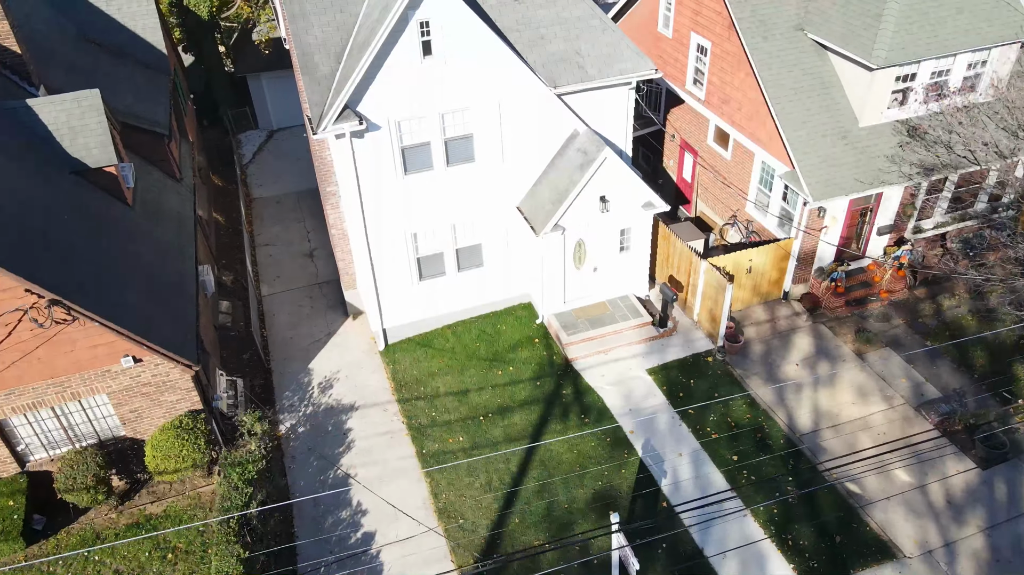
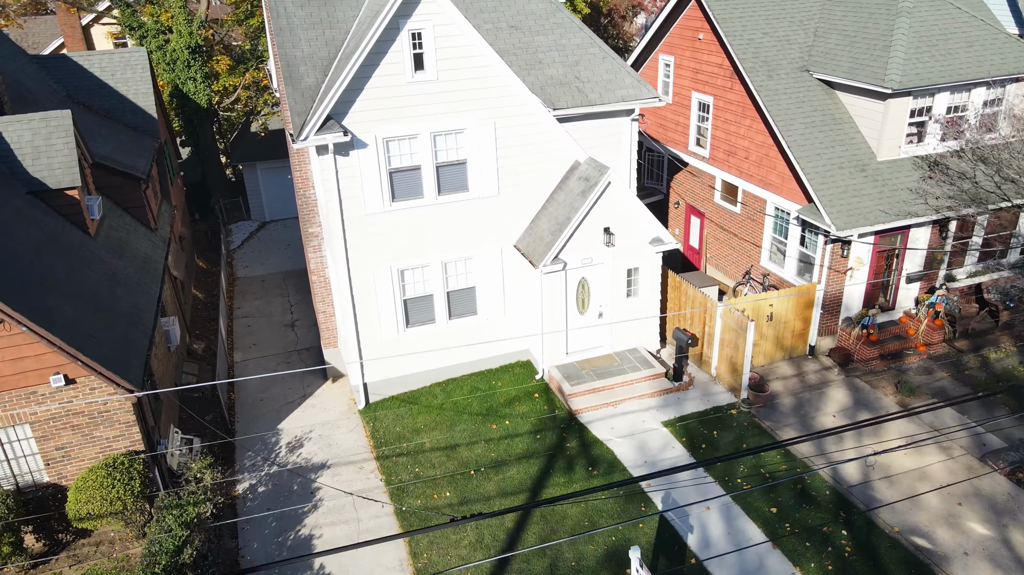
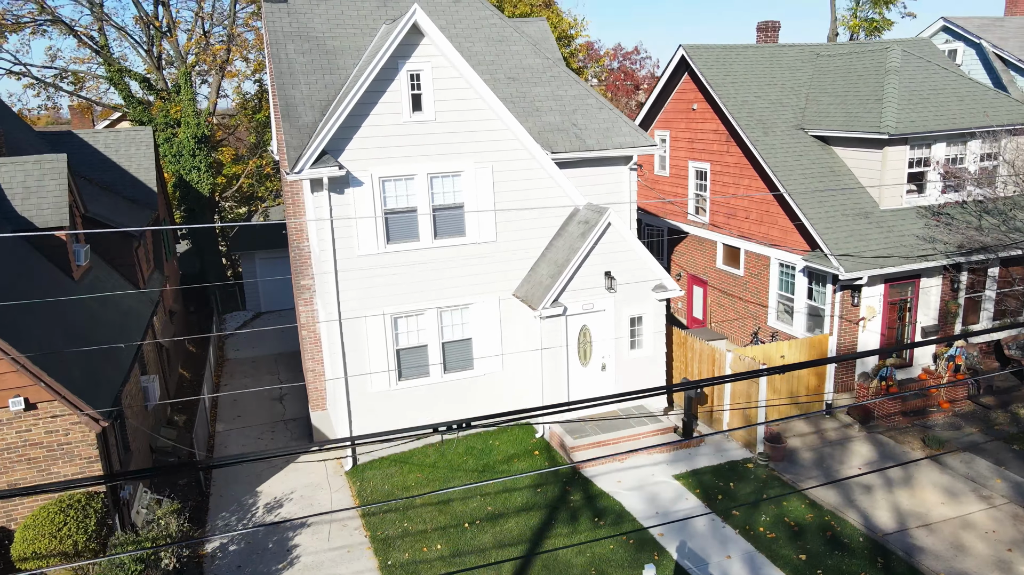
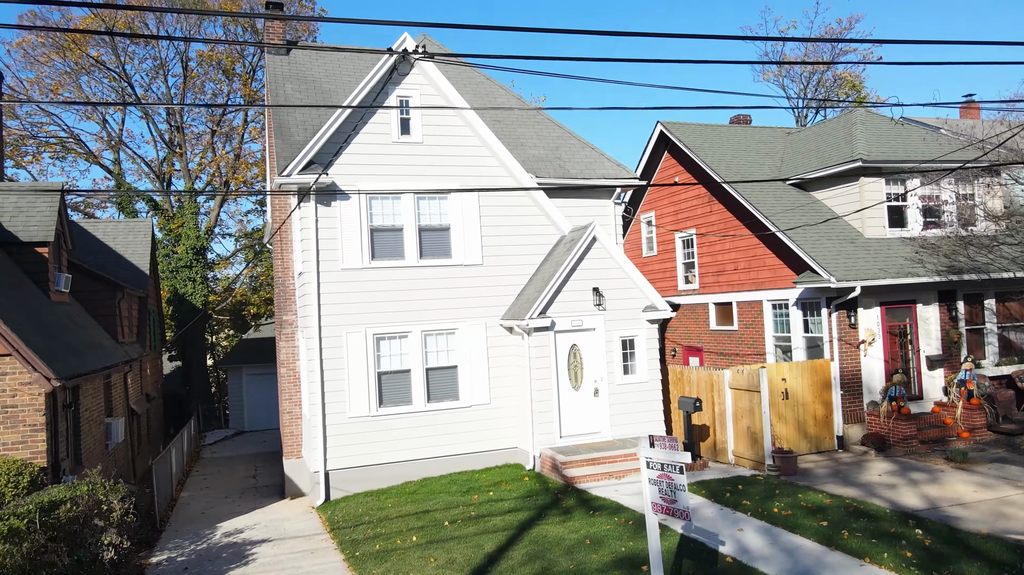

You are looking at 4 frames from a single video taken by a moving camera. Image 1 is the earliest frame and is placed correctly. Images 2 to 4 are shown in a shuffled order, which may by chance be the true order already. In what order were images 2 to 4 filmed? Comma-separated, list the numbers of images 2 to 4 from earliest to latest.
2, 3, 4
